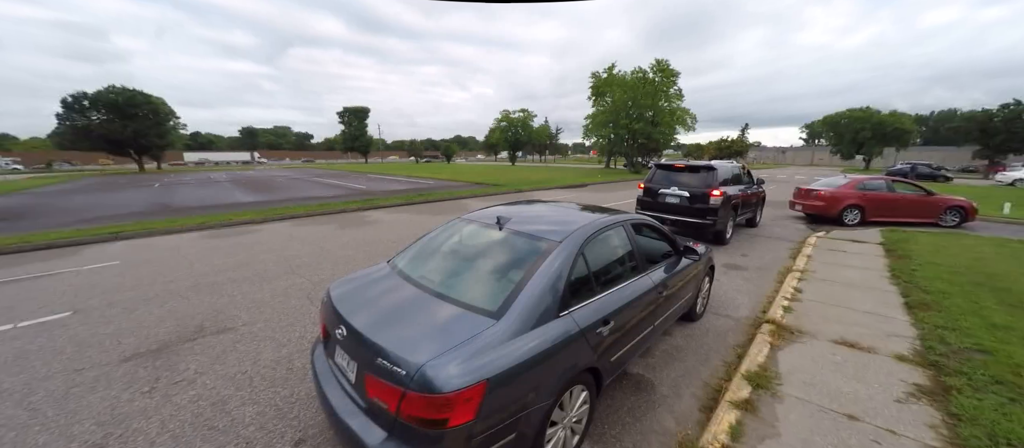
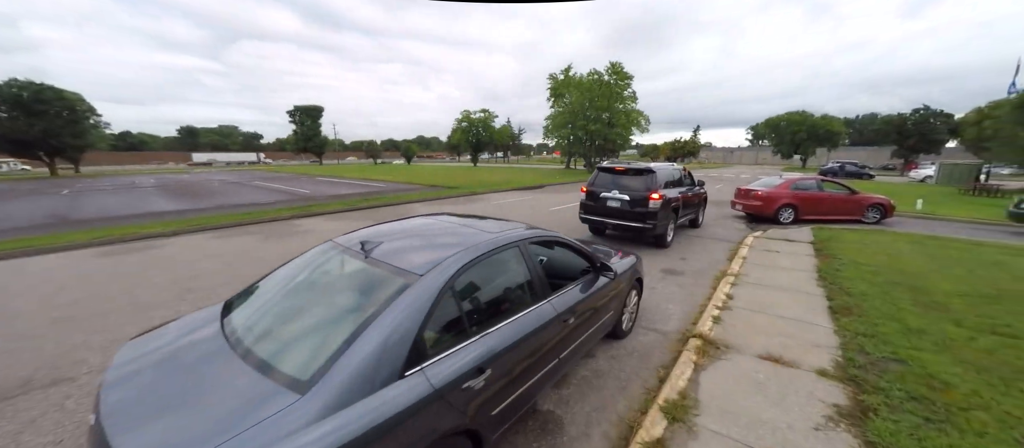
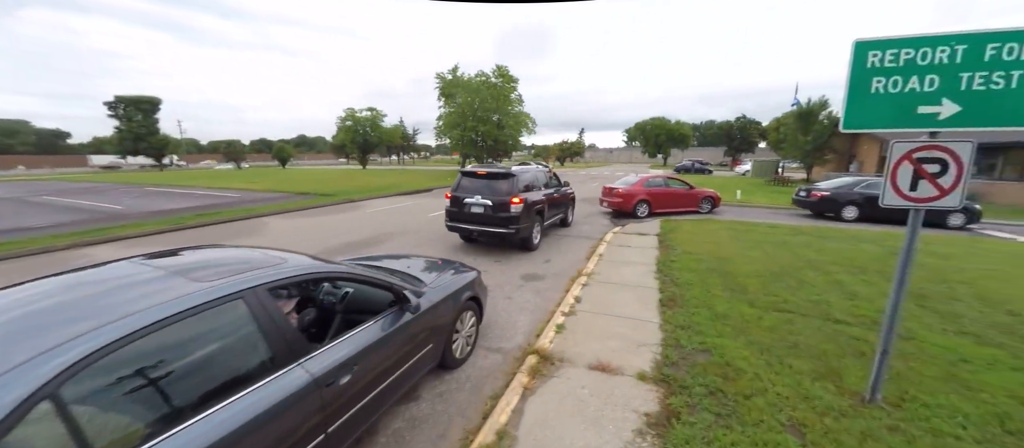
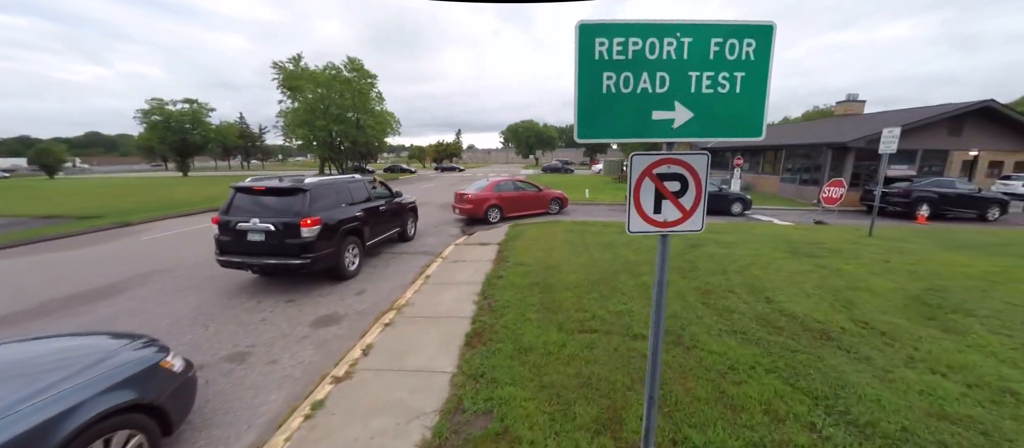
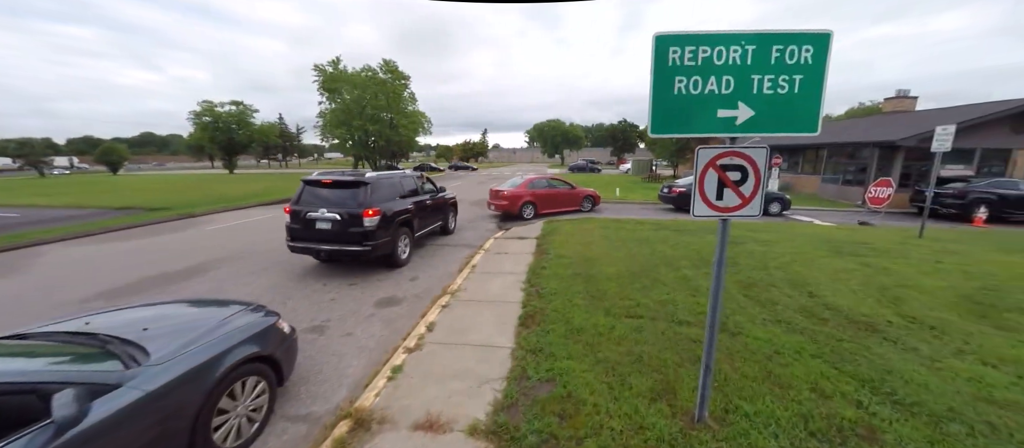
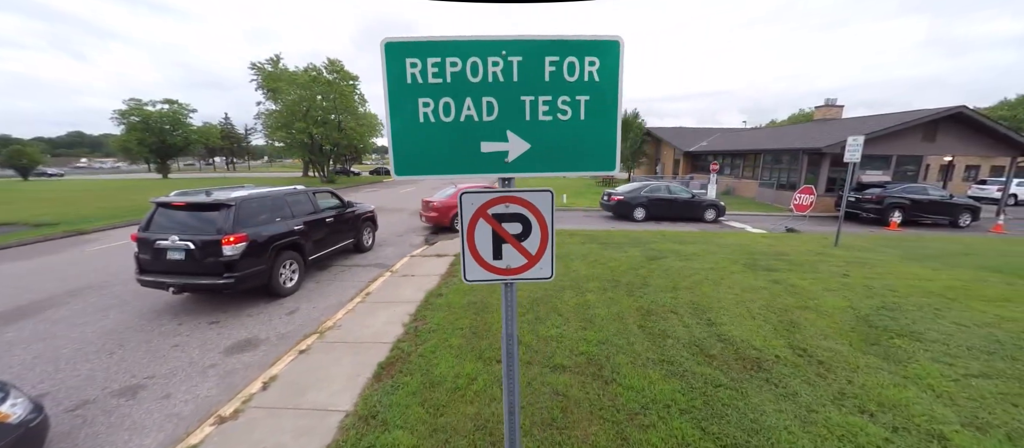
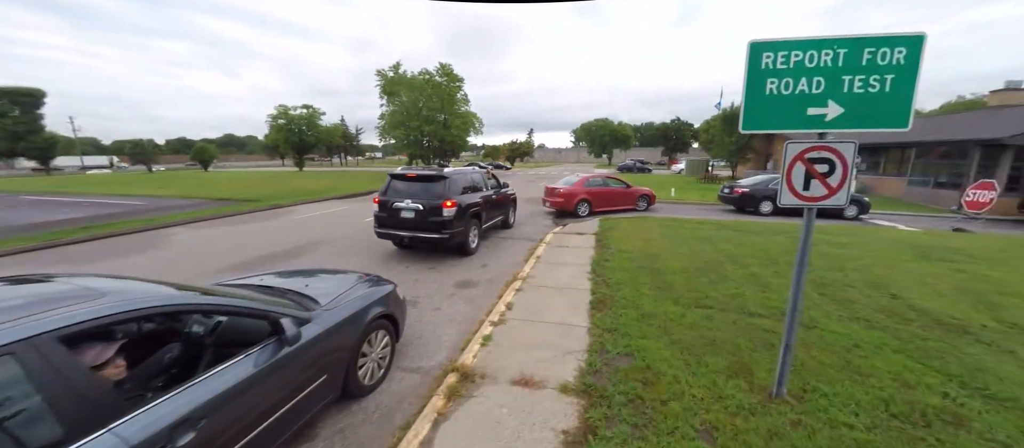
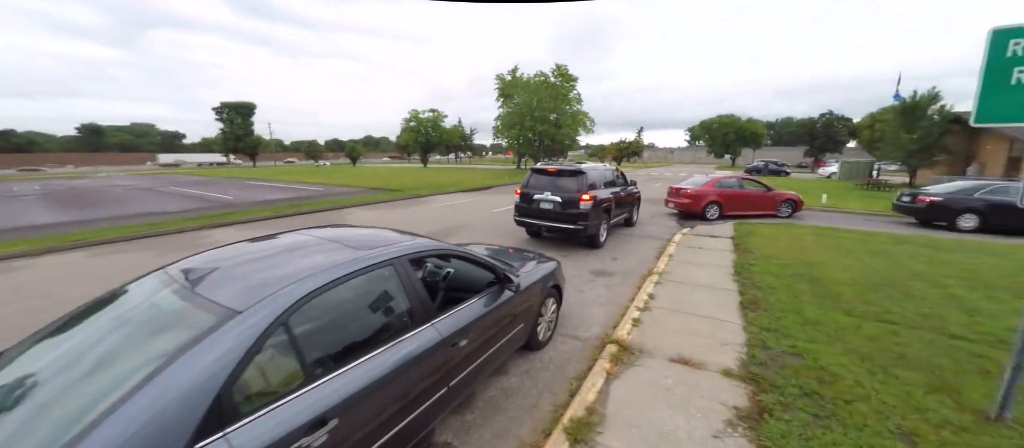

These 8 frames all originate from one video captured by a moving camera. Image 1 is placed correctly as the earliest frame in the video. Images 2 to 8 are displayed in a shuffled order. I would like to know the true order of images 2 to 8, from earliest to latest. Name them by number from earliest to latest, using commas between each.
2, 8, 3, 7, 5, 4, 6
